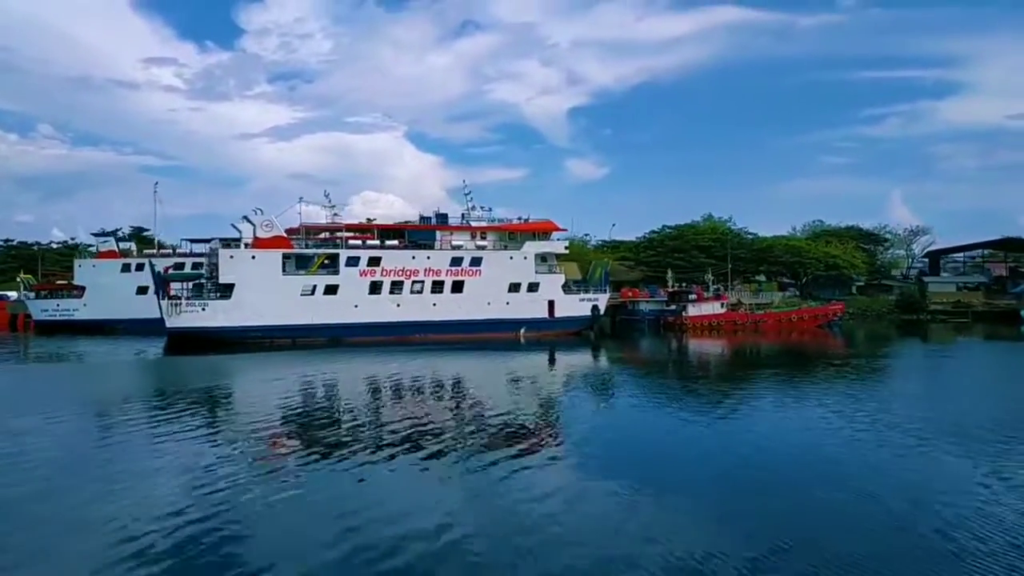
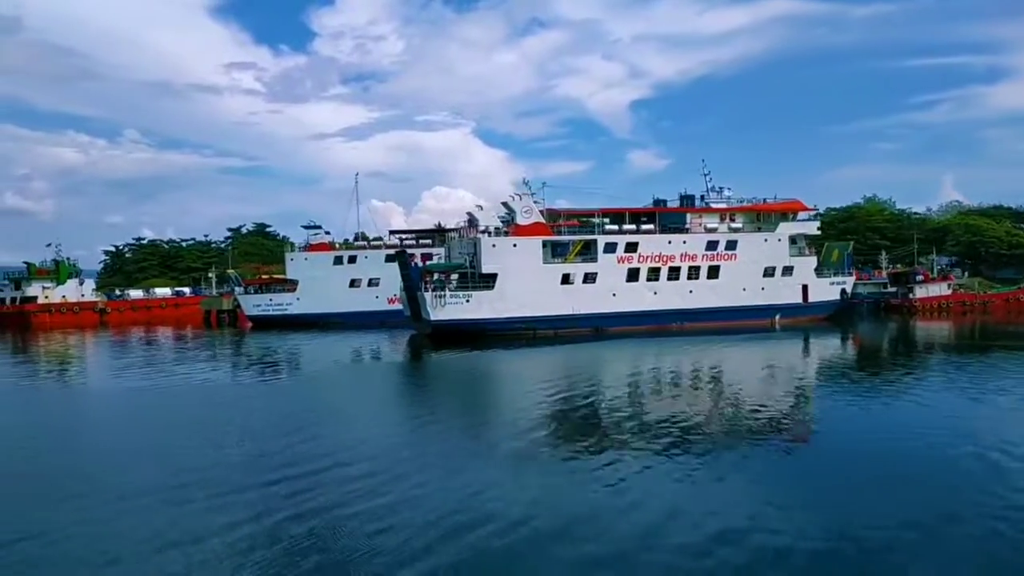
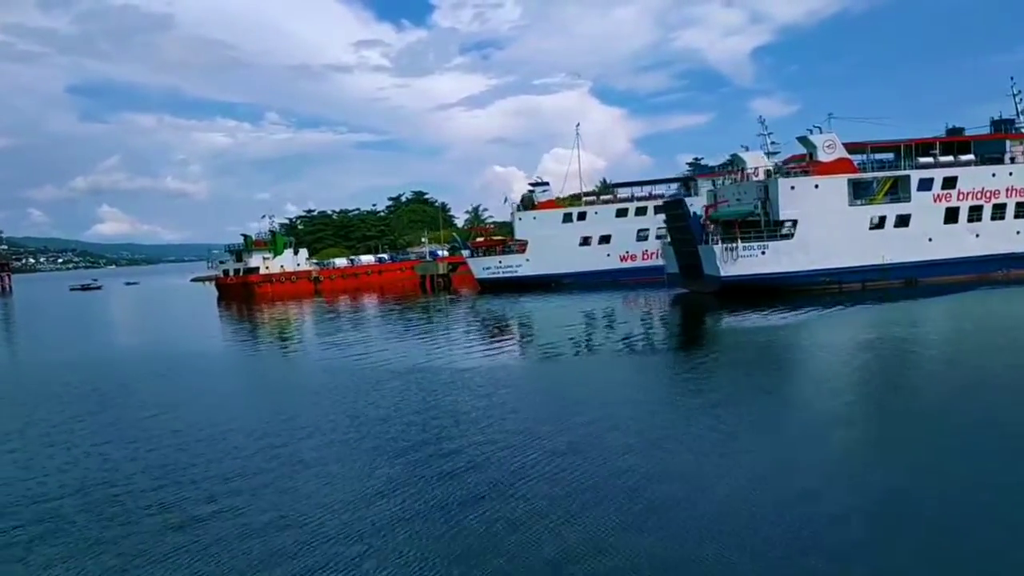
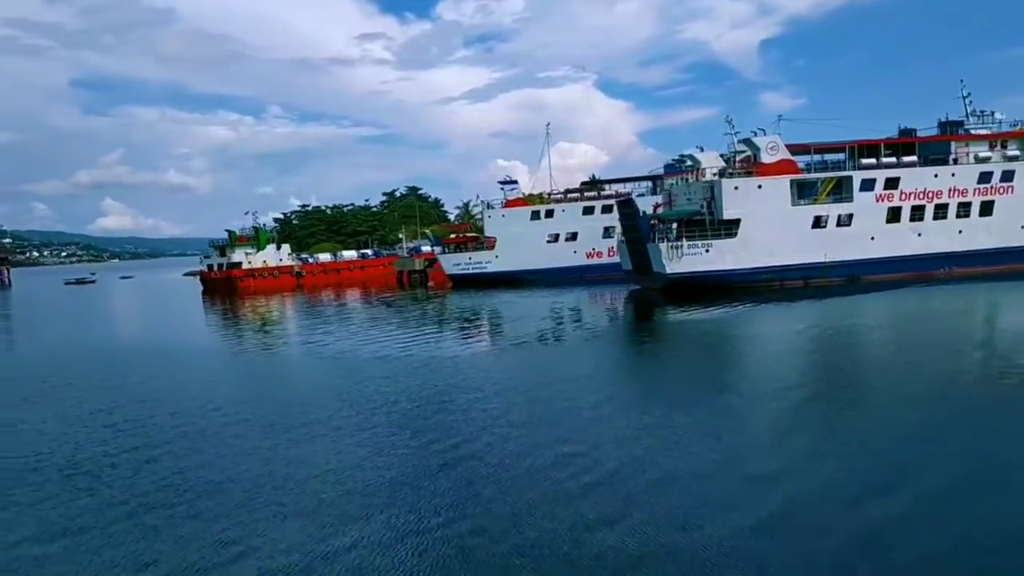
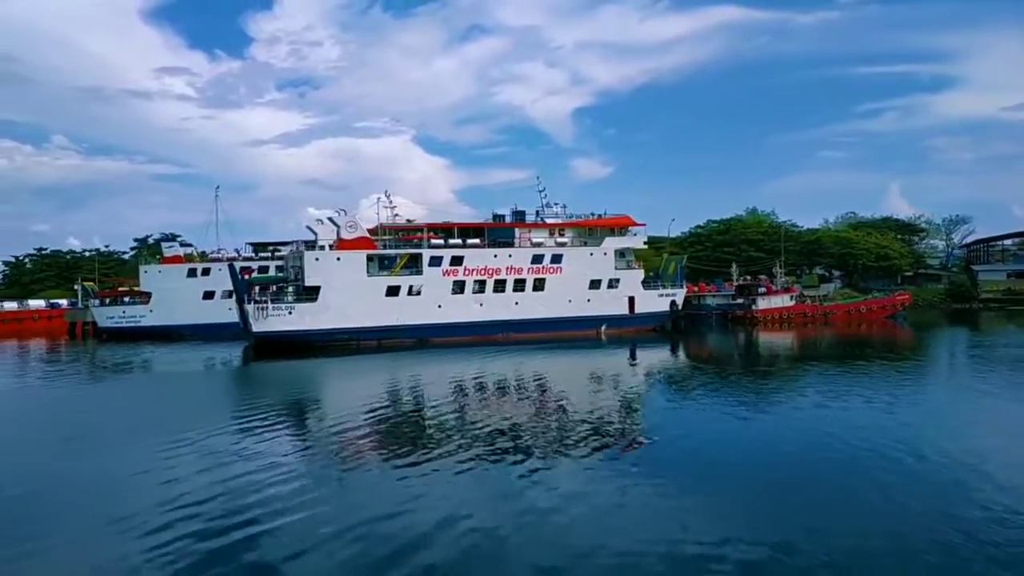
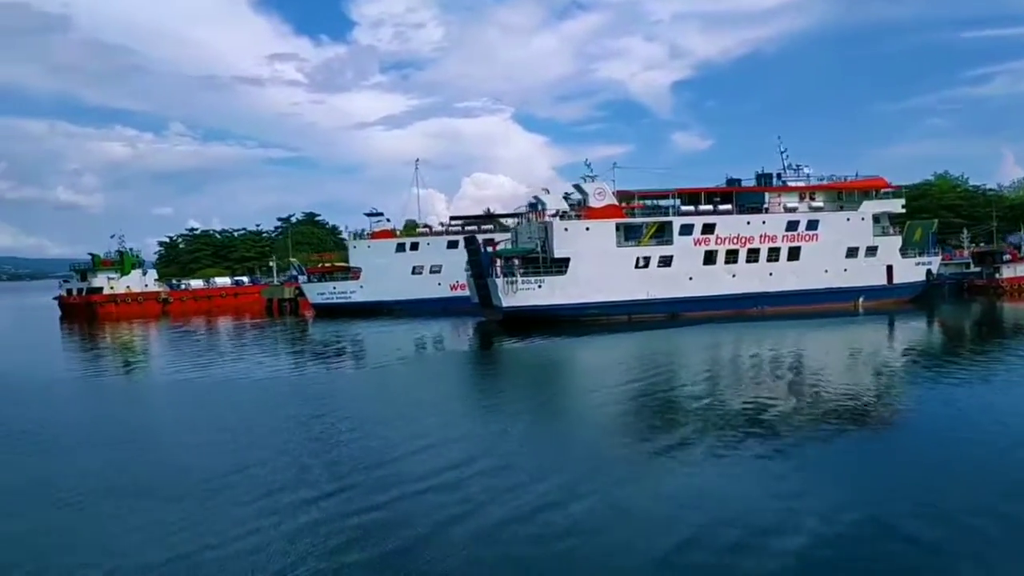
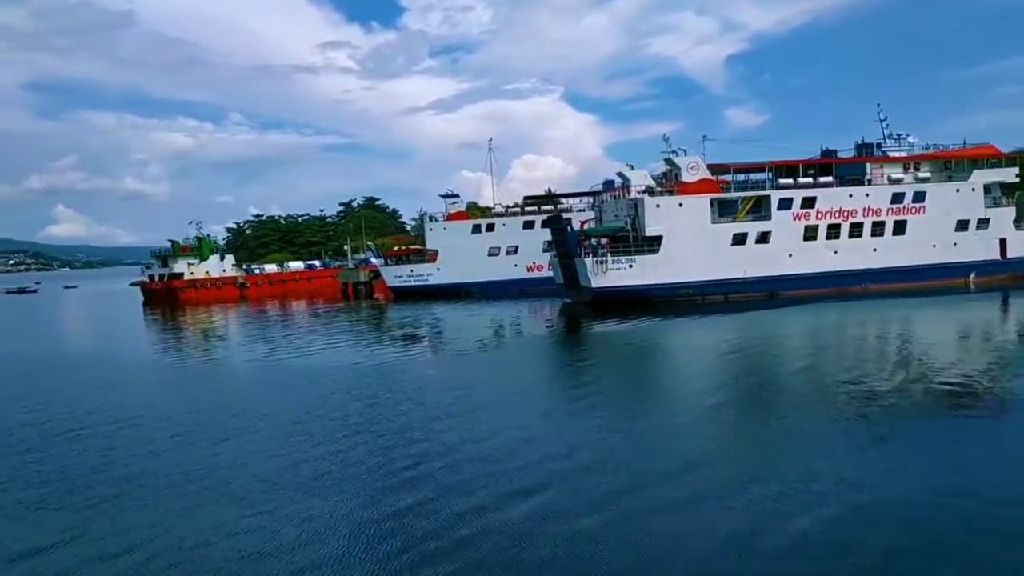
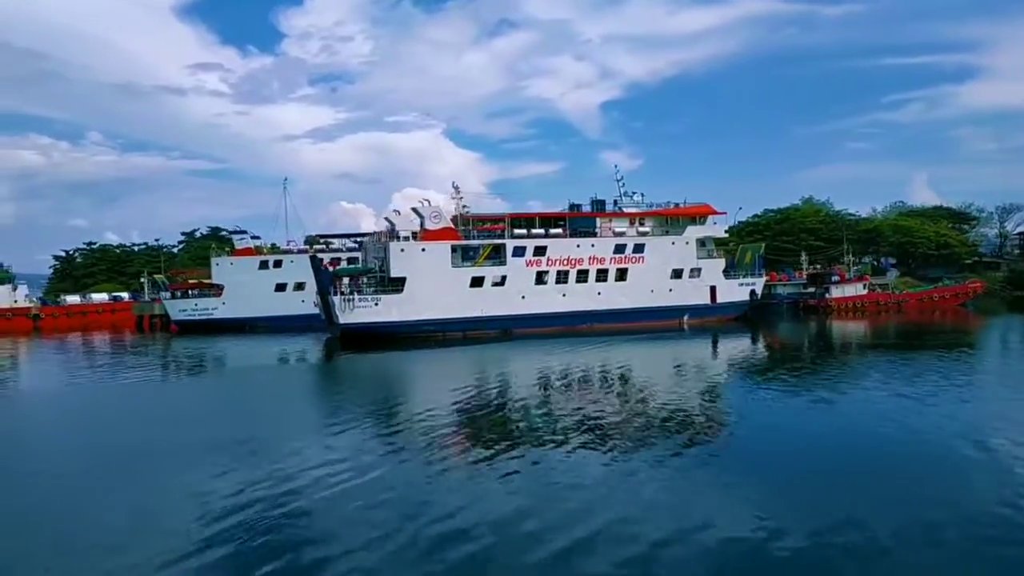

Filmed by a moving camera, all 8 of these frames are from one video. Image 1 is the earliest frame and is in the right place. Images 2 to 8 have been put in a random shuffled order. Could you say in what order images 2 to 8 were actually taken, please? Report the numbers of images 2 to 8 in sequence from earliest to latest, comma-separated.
5, 8, 2, 6, 7, 4, 3
